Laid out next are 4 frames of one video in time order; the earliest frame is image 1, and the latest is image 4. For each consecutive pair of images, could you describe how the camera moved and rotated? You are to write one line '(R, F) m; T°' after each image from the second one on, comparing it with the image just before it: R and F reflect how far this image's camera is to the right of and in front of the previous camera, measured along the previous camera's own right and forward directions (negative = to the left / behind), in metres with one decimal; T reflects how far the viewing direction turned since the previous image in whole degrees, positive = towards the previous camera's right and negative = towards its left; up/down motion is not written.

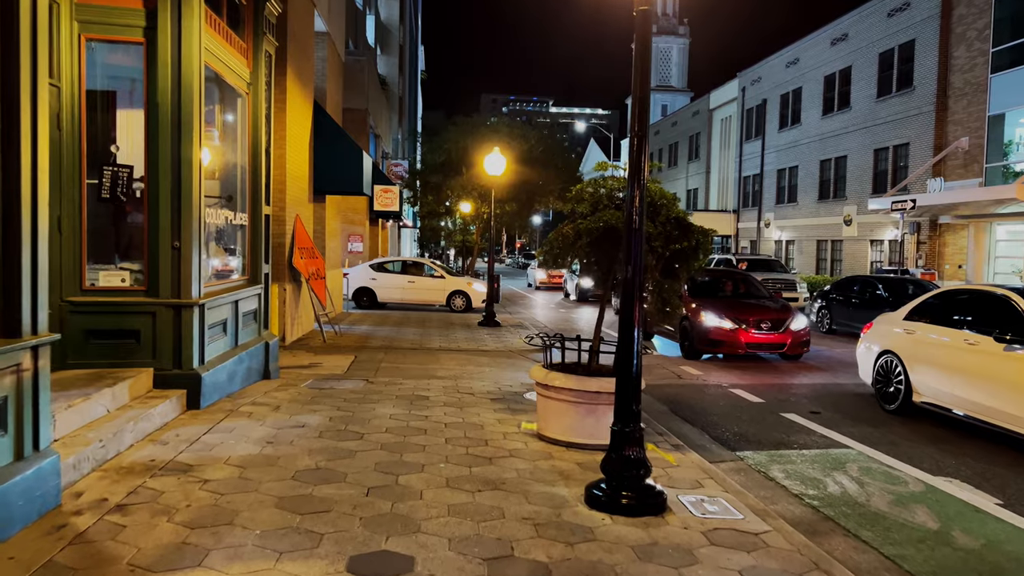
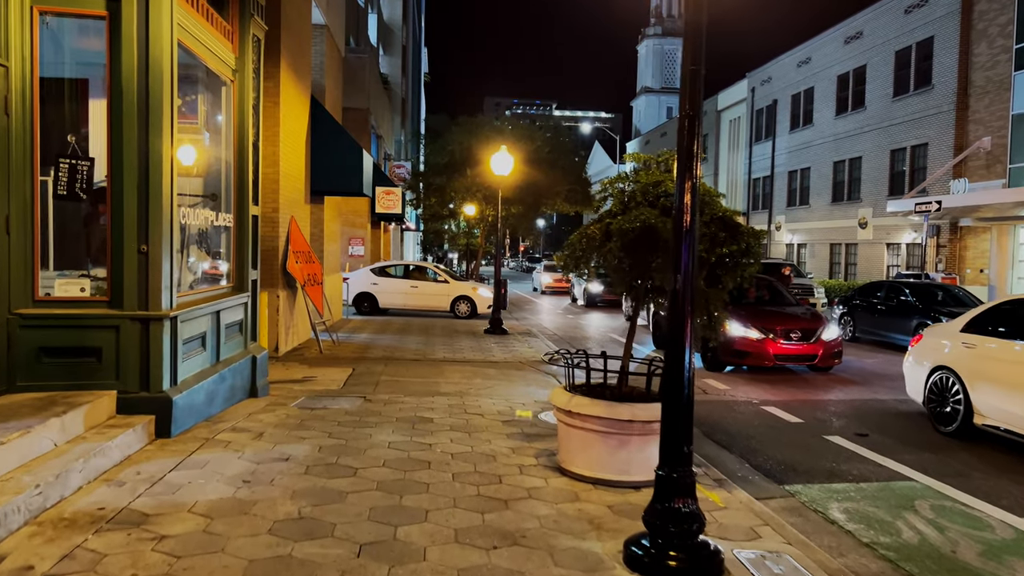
(-0.1, +0.8) m; 0°
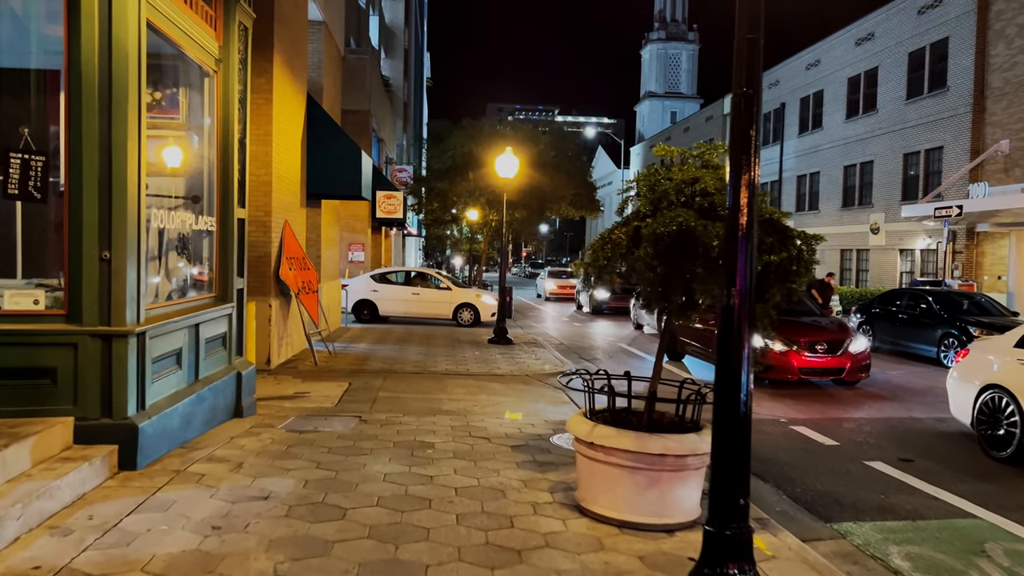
(-0.1, +0.7) m; 0°
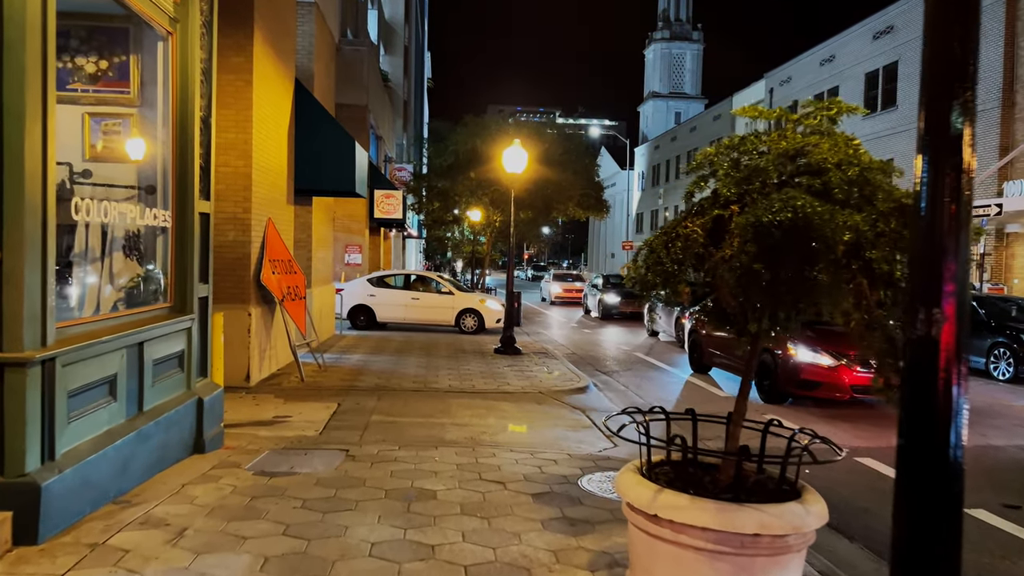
(-0.1, +1.2) m; 0°
